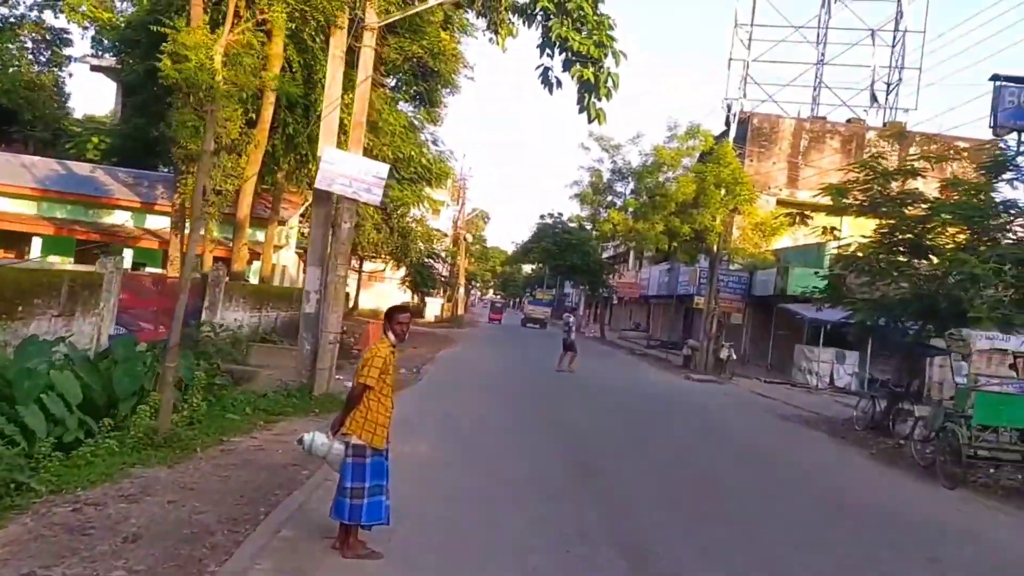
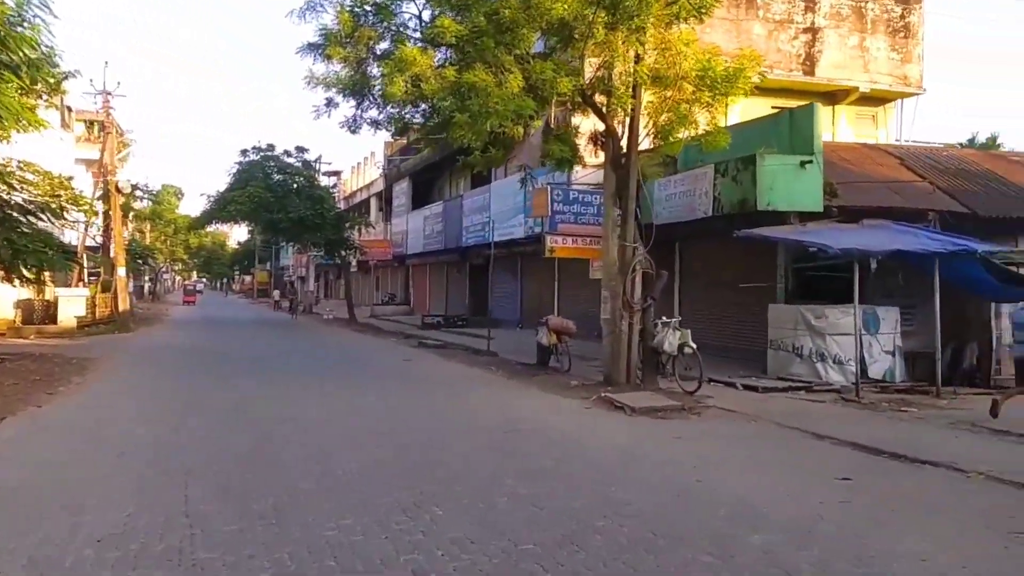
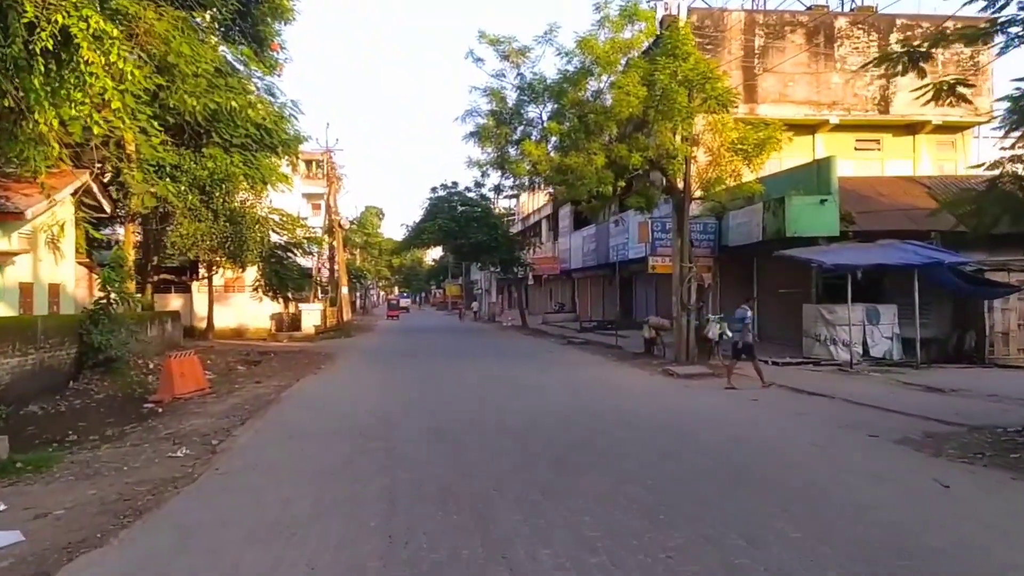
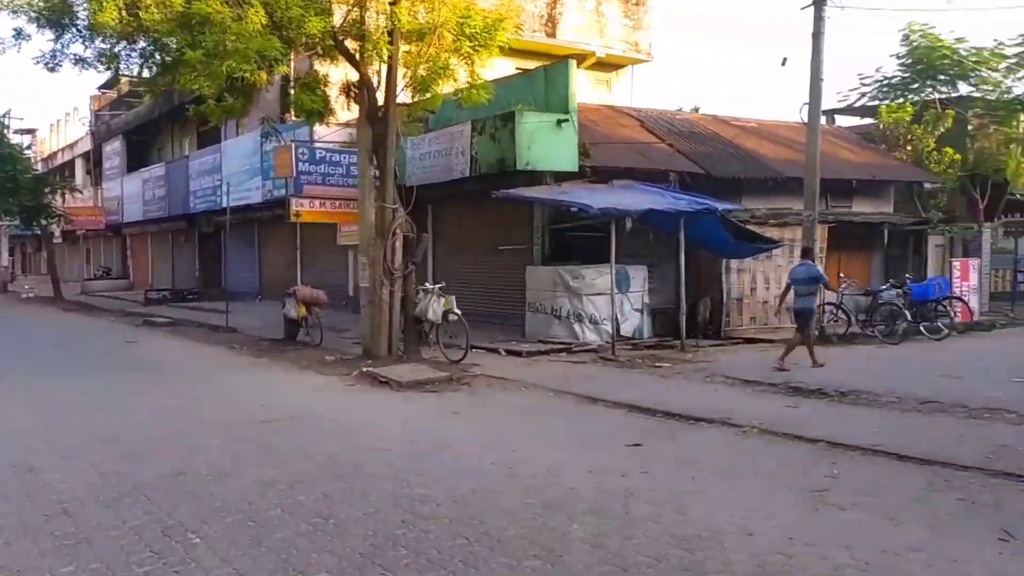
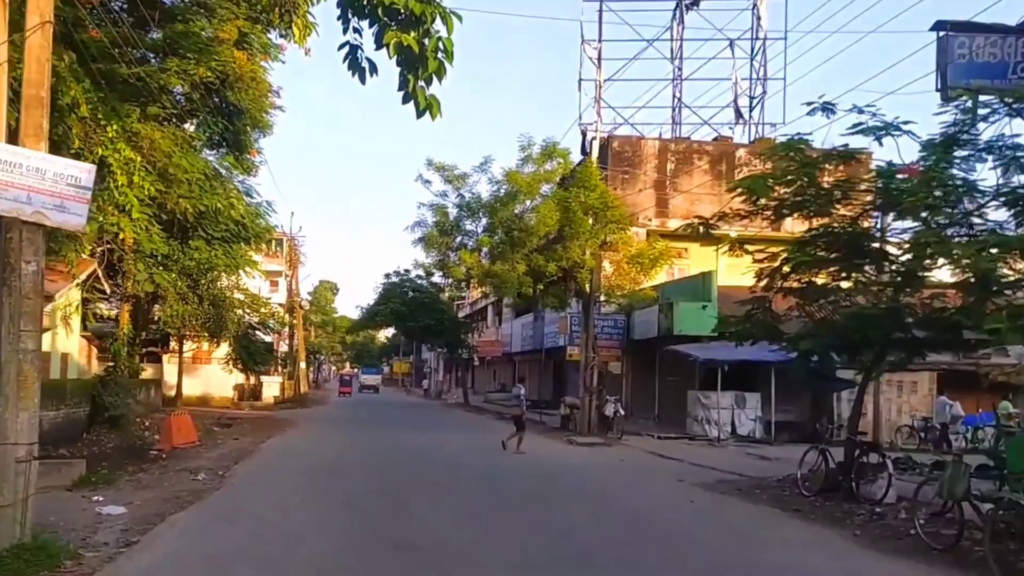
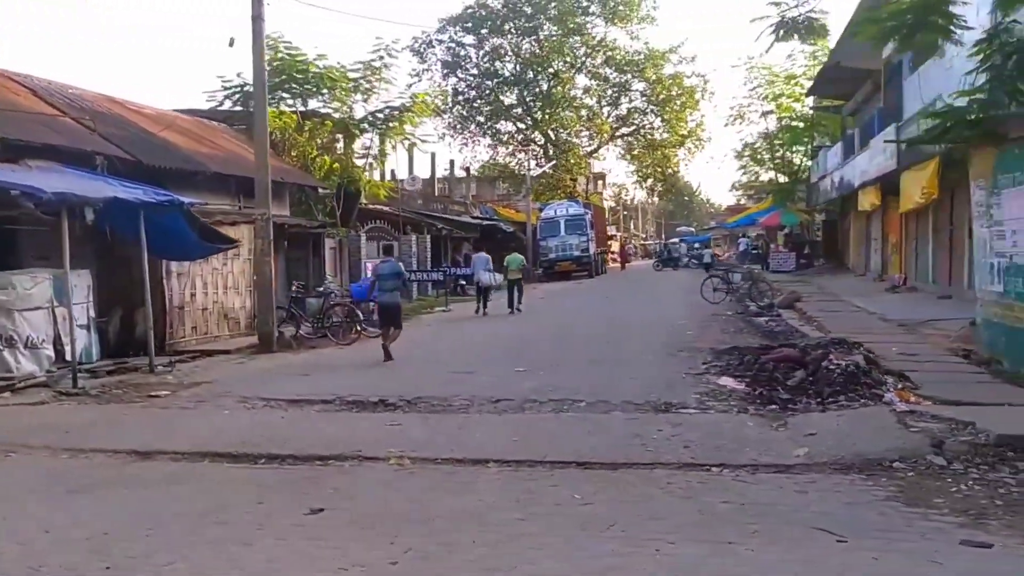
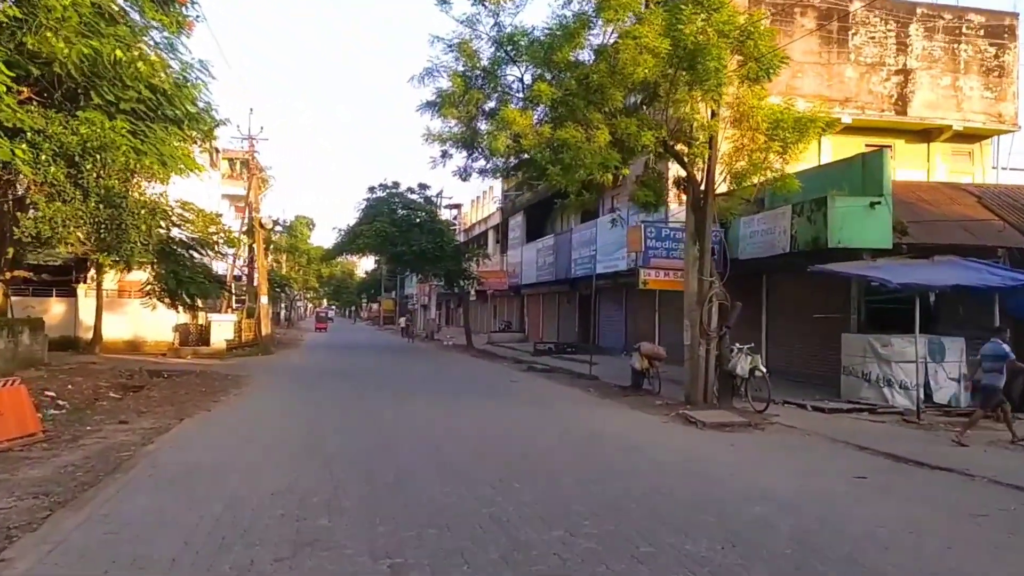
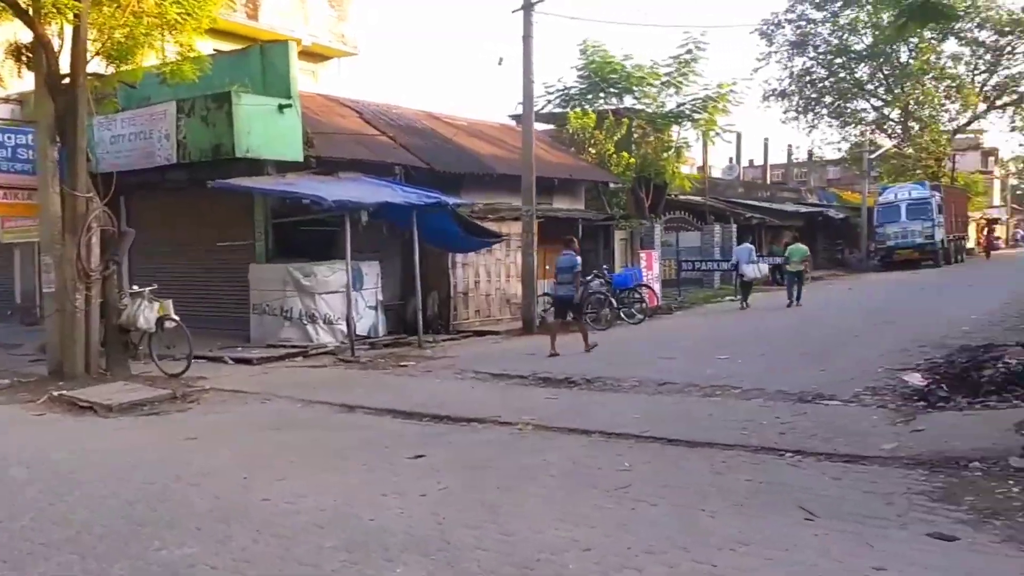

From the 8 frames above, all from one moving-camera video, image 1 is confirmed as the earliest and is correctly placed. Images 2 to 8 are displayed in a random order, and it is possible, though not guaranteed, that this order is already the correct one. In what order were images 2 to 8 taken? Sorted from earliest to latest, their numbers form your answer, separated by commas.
5, 3, 7, 2, 4, 8, 6
